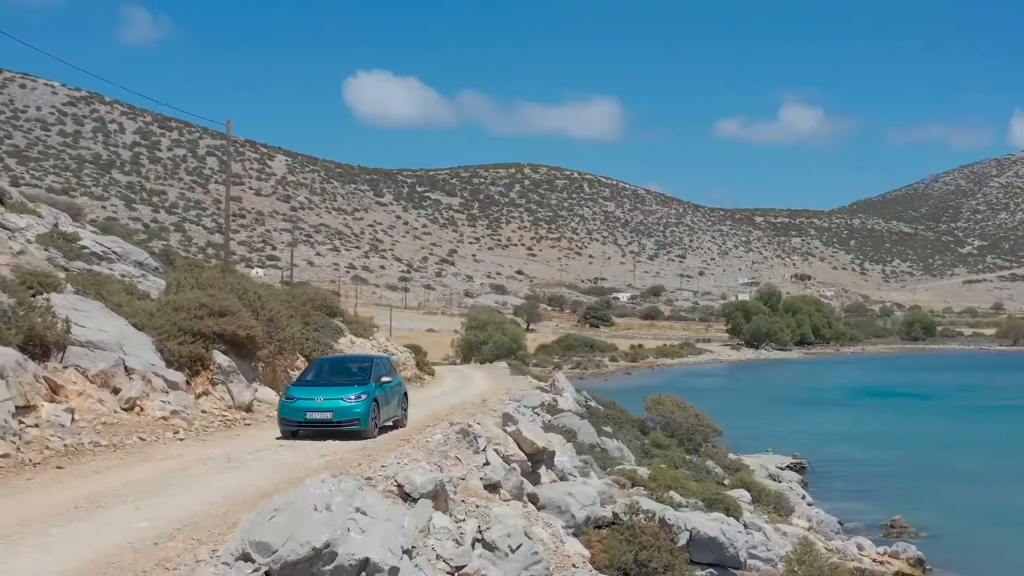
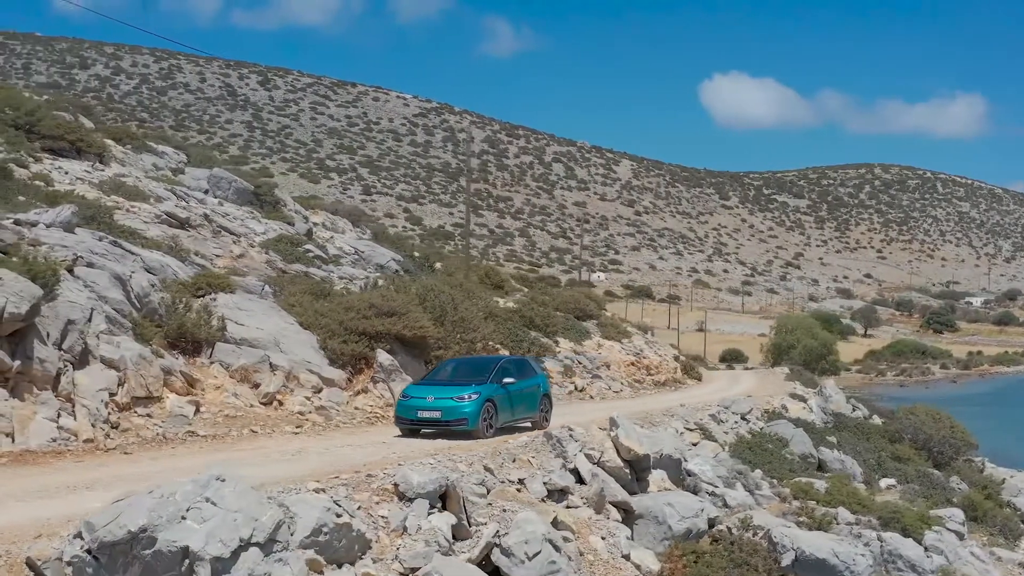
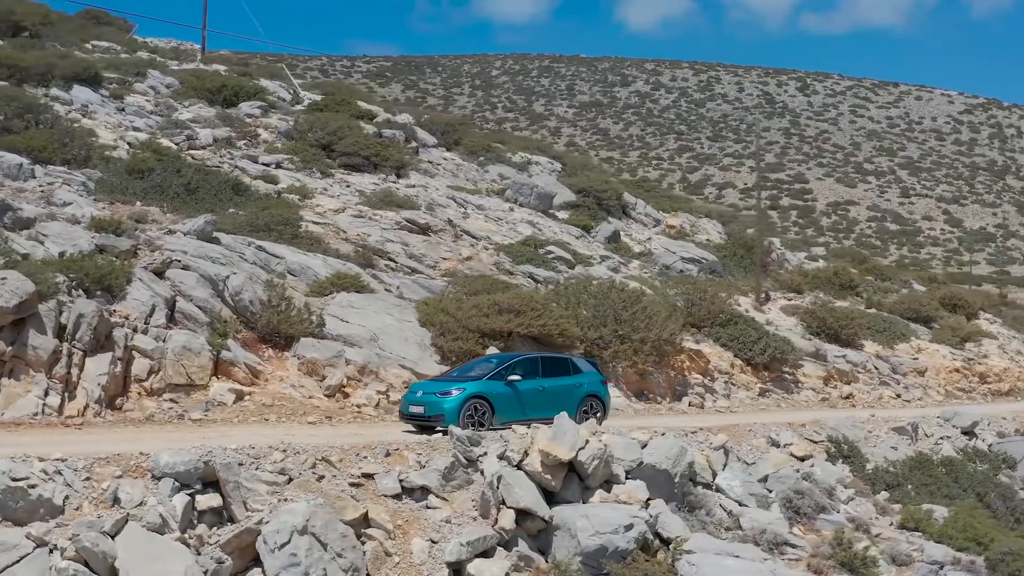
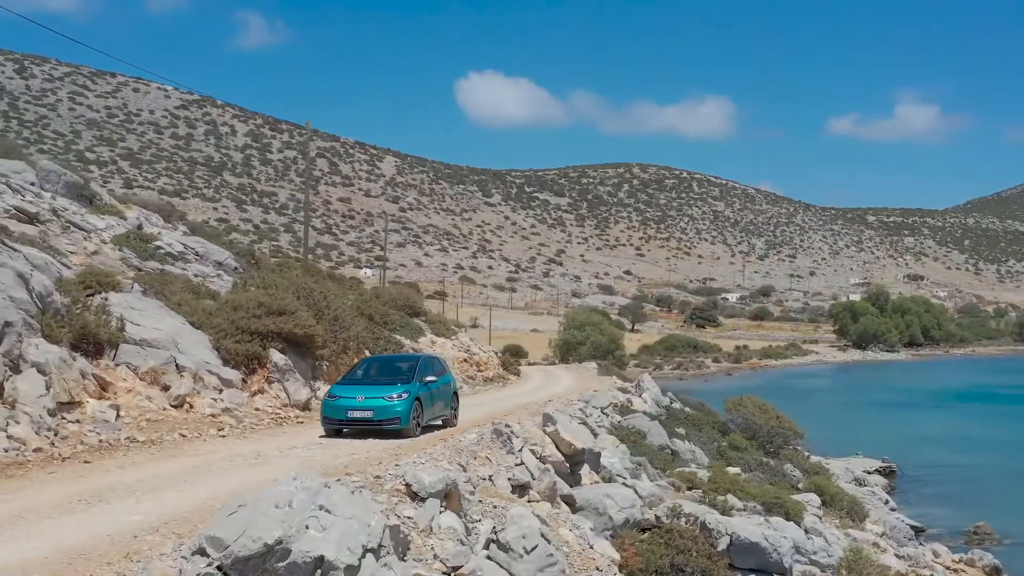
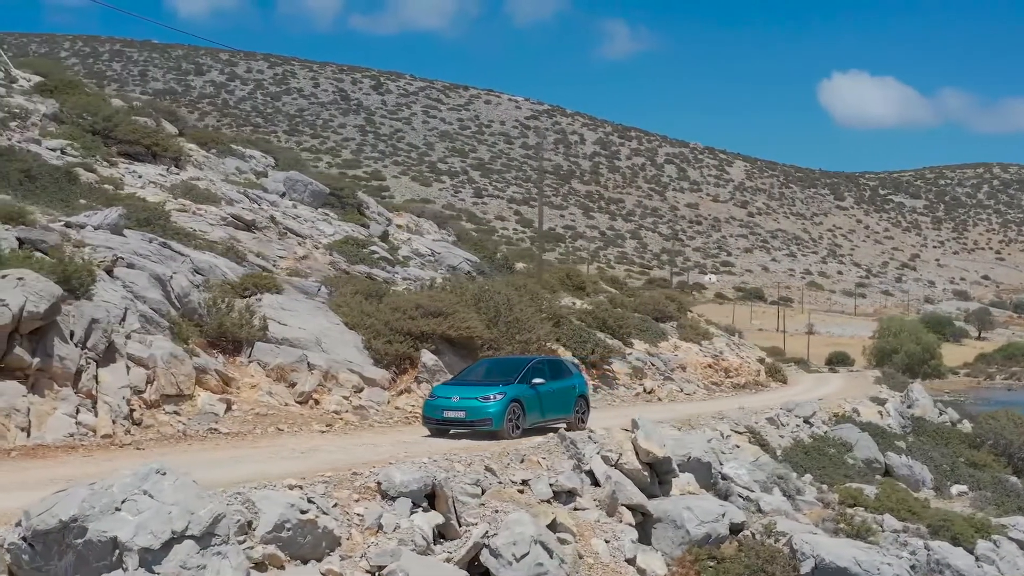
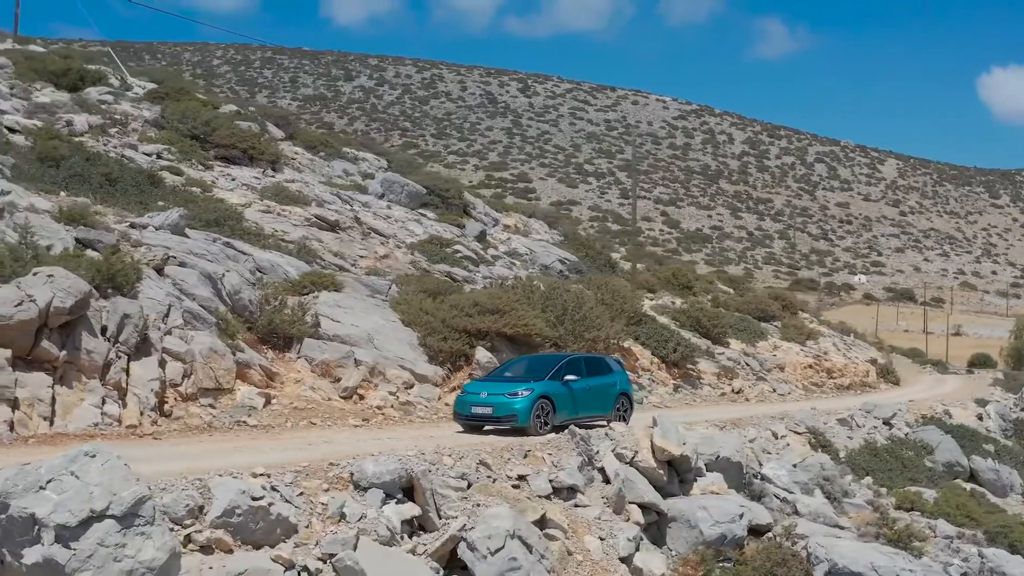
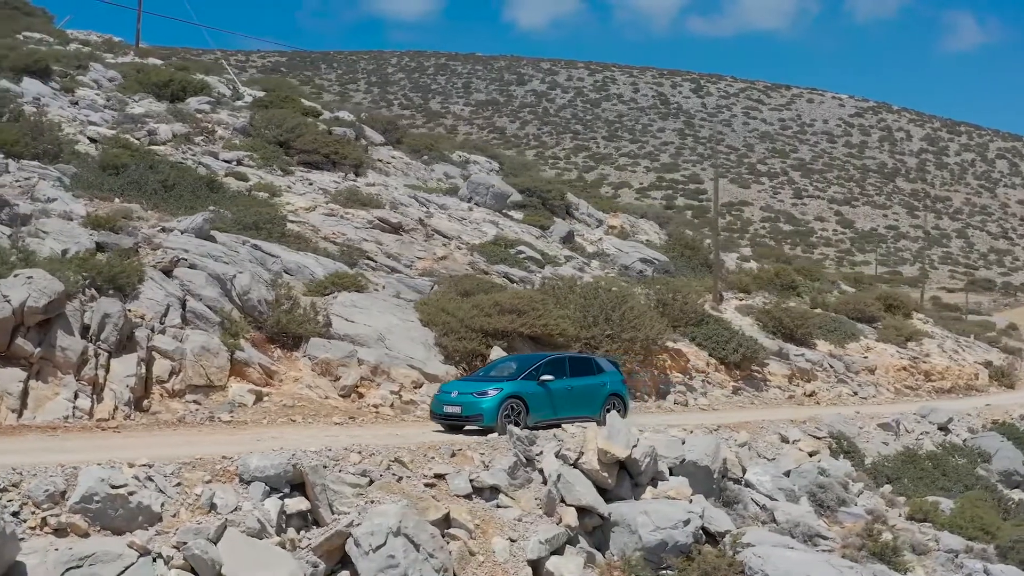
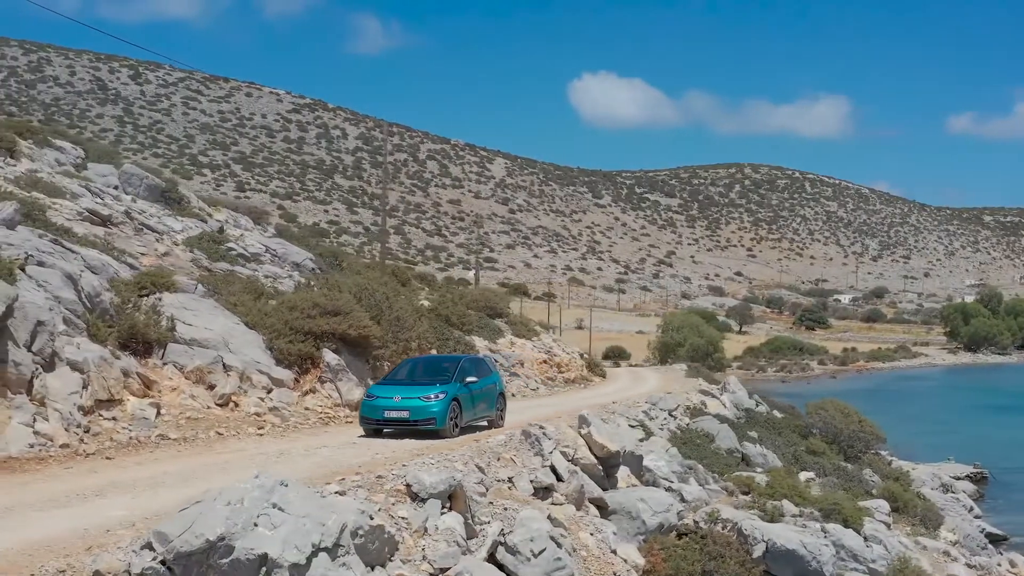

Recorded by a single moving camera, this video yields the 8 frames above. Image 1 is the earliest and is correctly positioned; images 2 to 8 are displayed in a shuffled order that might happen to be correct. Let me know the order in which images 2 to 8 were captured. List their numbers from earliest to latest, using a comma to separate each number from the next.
4, 8, 2, 5, 6, 7, 3
